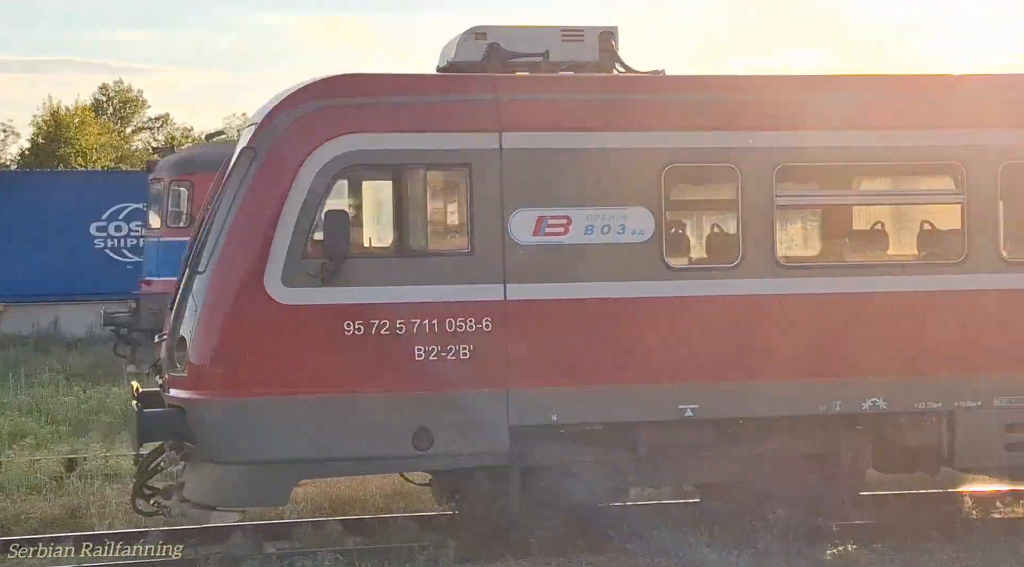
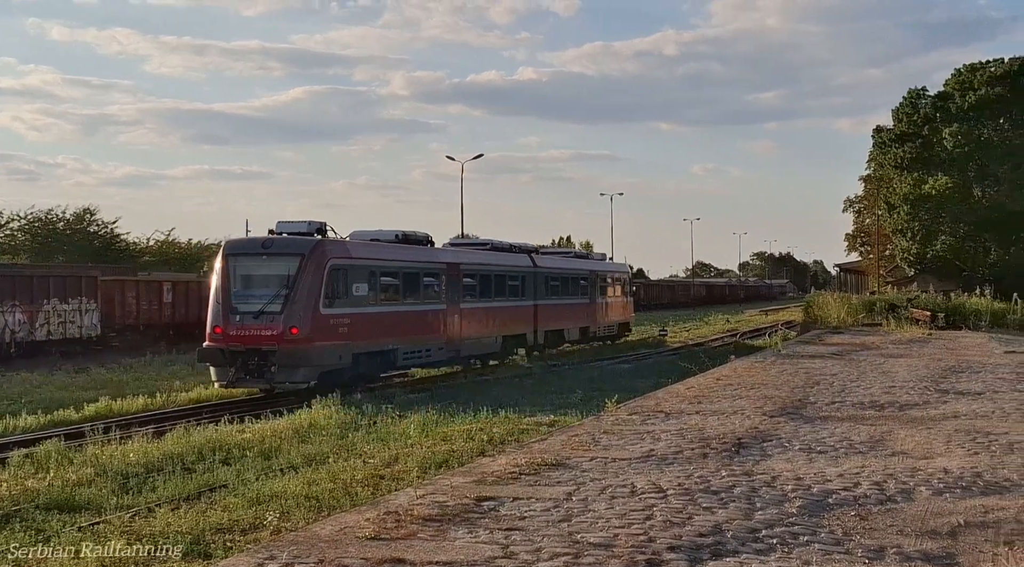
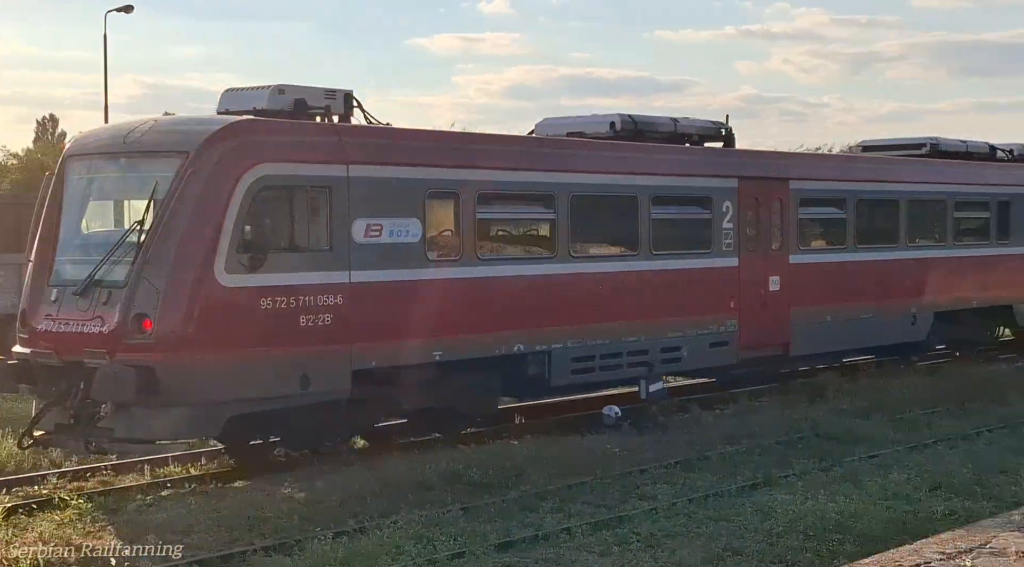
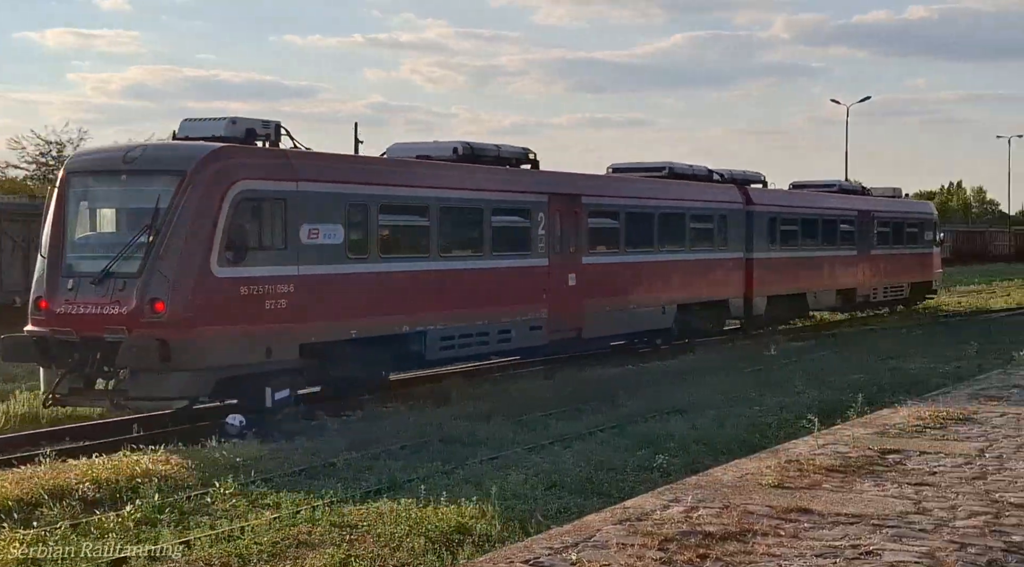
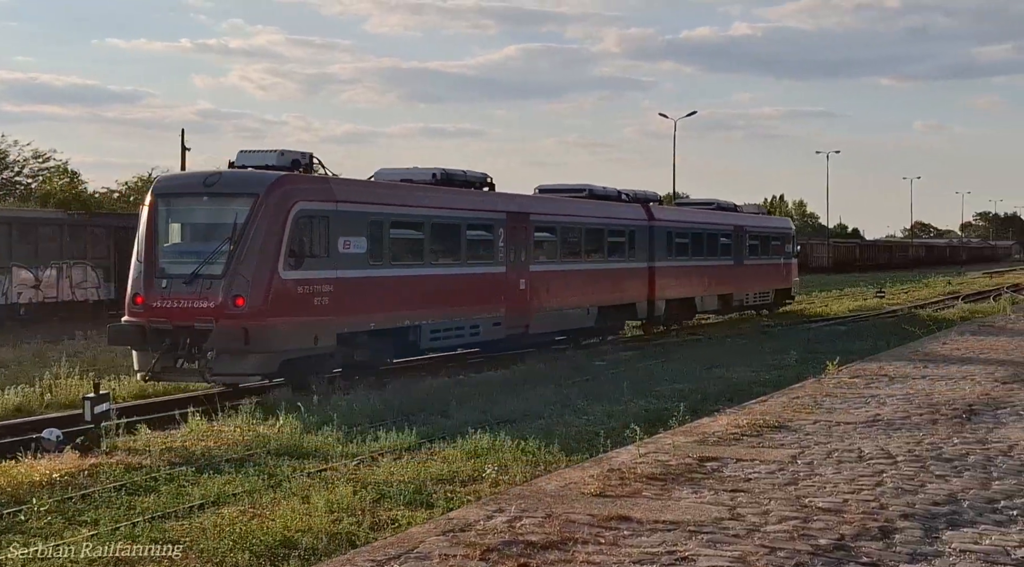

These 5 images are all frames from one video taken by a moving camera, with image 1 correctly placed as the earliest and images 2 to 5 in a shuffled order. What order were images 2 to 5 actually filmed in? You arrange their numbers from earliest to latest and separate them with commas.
3, 4, 5, 2
